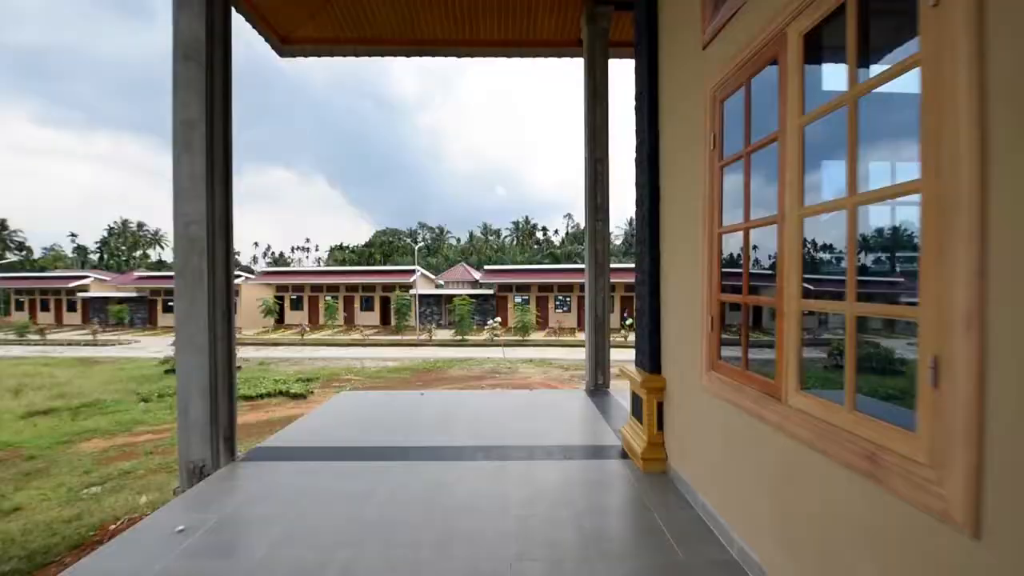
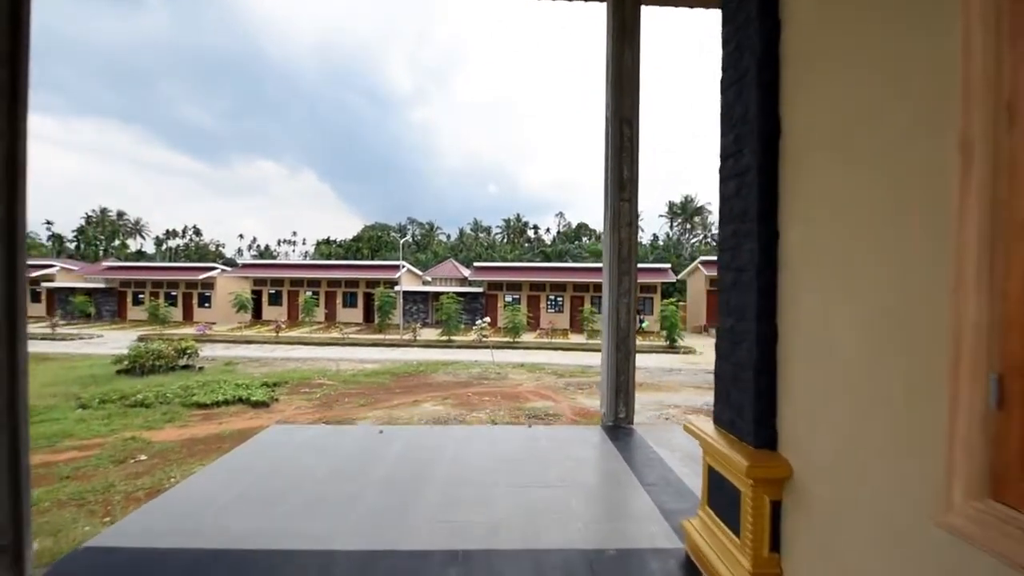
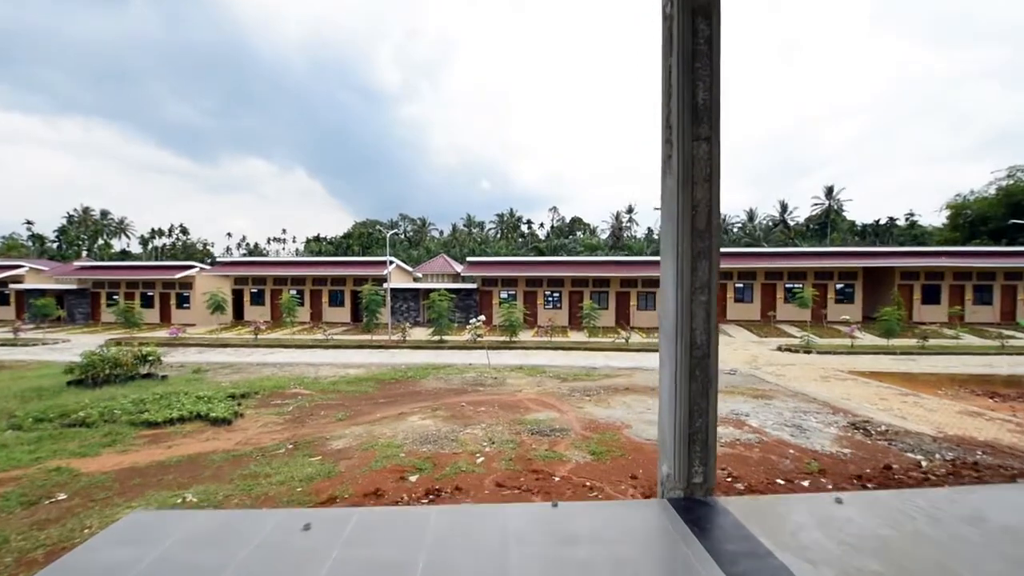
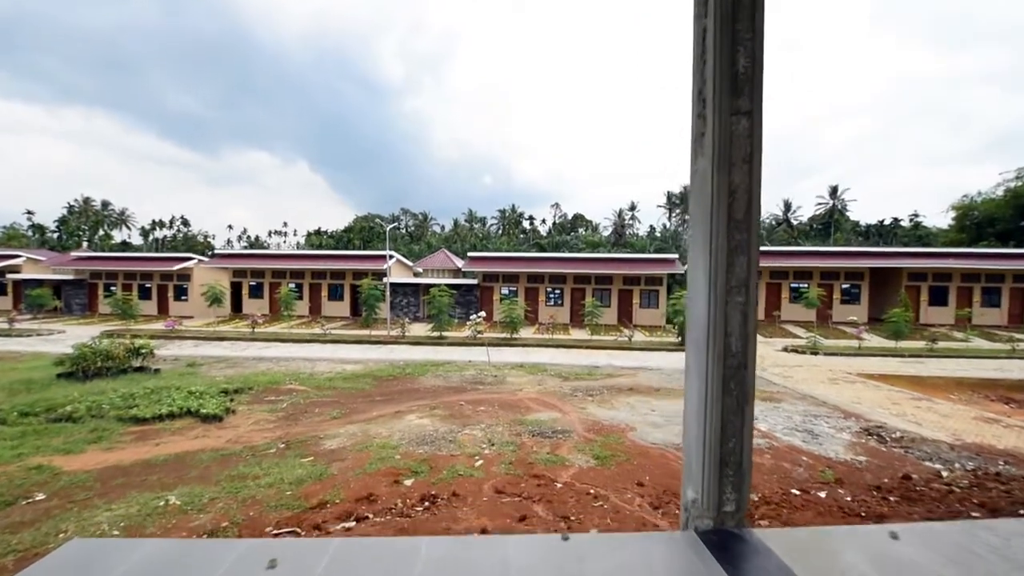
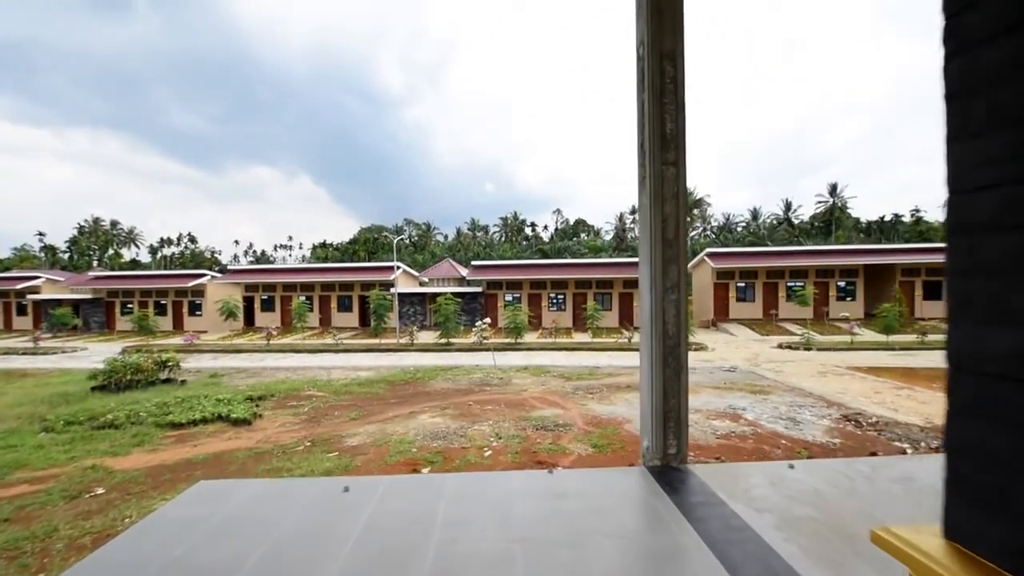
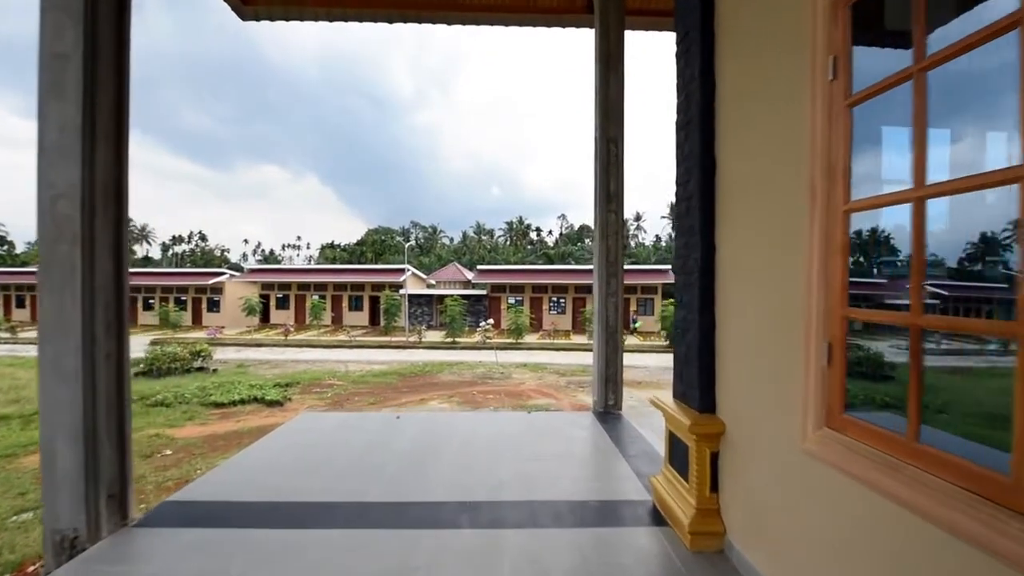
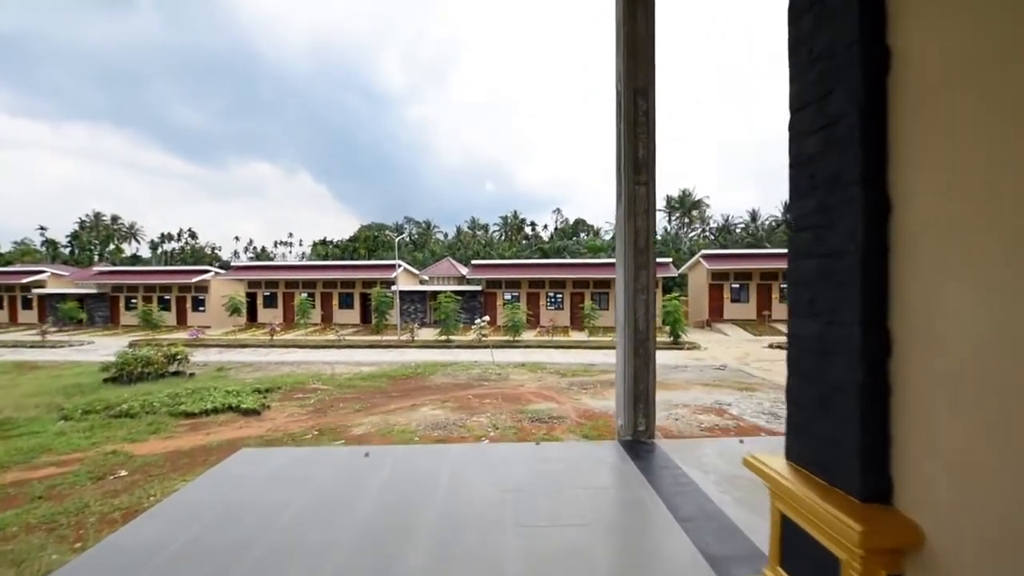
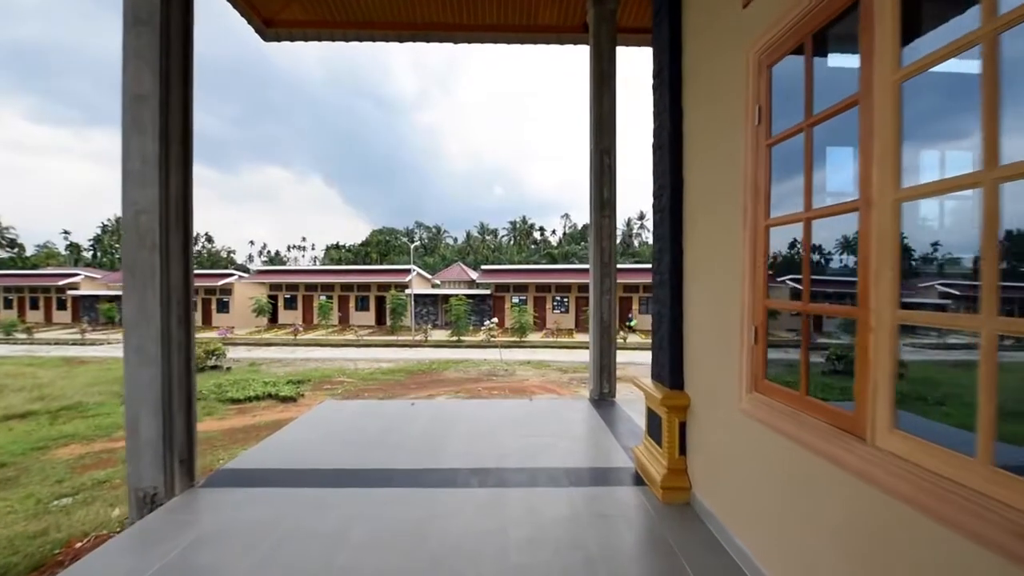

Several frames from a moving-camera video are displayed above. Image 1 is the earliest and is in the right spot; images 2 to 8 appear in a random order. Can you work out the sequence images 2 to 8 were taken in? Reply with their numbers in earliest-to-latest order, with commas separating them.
8, 6, 2, 7, 5, 3, 4
